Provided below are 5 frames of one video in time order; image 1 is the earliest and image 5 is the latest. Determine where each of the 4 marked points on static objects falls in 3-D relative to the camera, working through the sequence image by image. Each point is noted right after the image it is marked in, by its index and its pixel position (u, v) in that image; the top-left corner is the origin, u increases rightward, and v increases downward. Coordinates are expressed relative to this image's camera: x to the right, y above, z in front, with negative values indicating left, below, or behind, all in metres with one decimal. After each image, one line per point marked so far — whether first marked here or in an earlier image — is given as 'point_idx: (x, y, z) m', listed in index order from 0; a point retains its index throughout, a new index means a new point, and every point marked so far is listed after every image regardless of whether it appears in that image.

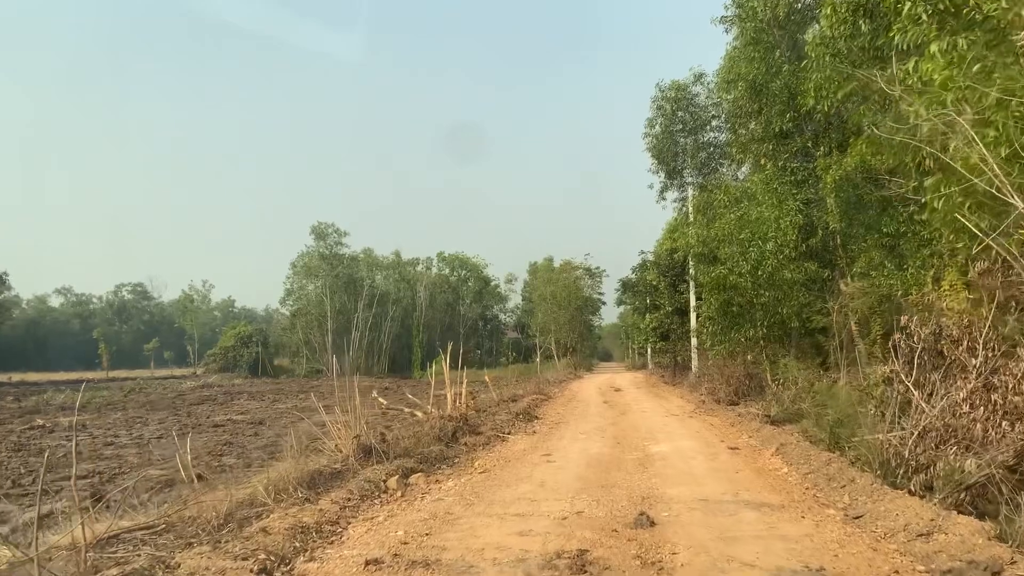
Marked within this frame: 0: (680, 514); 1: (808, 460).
0: (+1.4, -1.8, +5.3) m
1: (+3.3, -1.9, +7.3) m
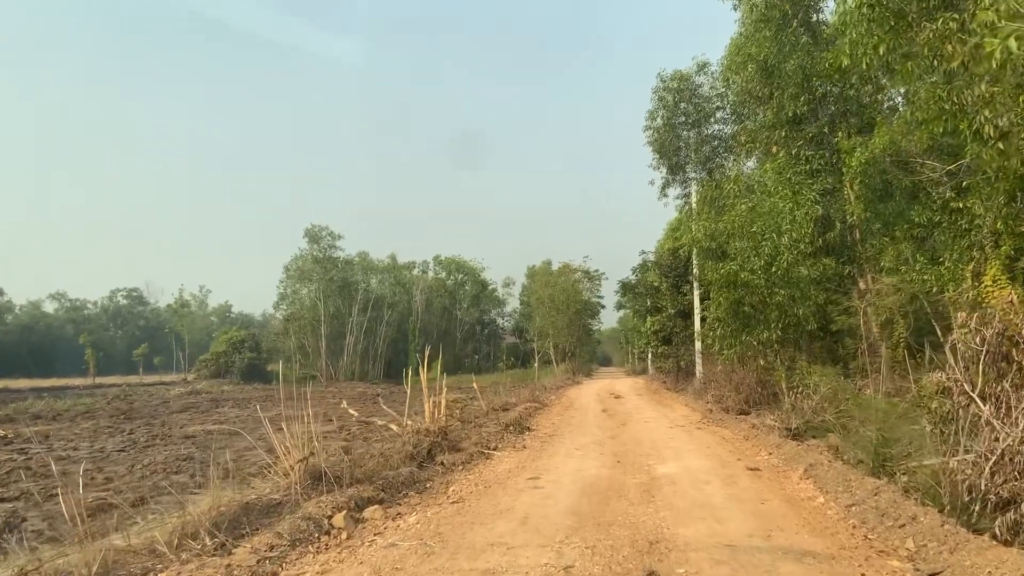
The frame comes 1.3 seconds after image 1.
0: (+1.2, -1.7, +4.0) m
1: (+3.1, -1.8, +6.0) m
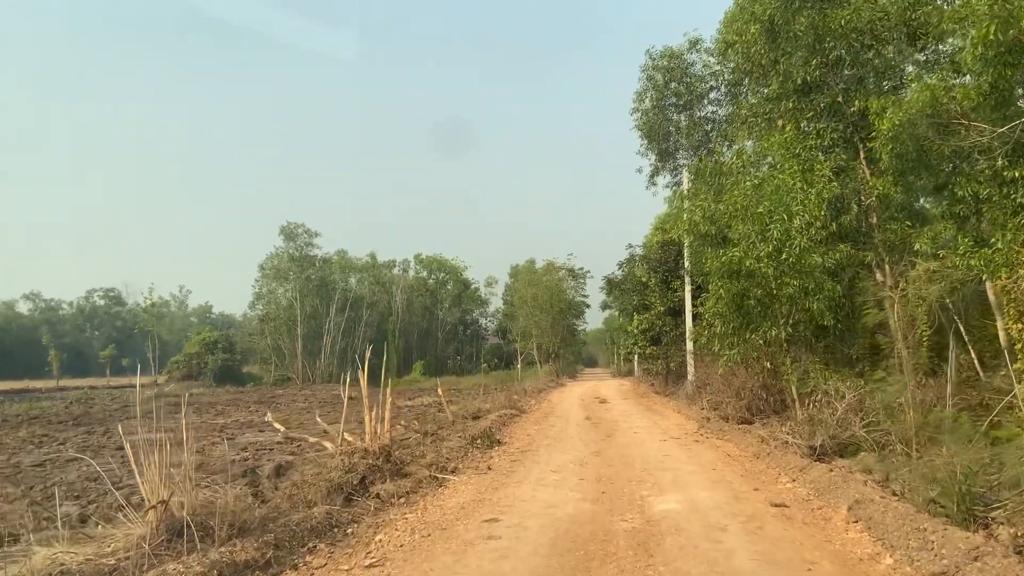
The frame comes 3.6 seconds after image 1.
0: (+0.8, -1.6, +2.3) m
1: (+2.7, -1.7, +4.3) m
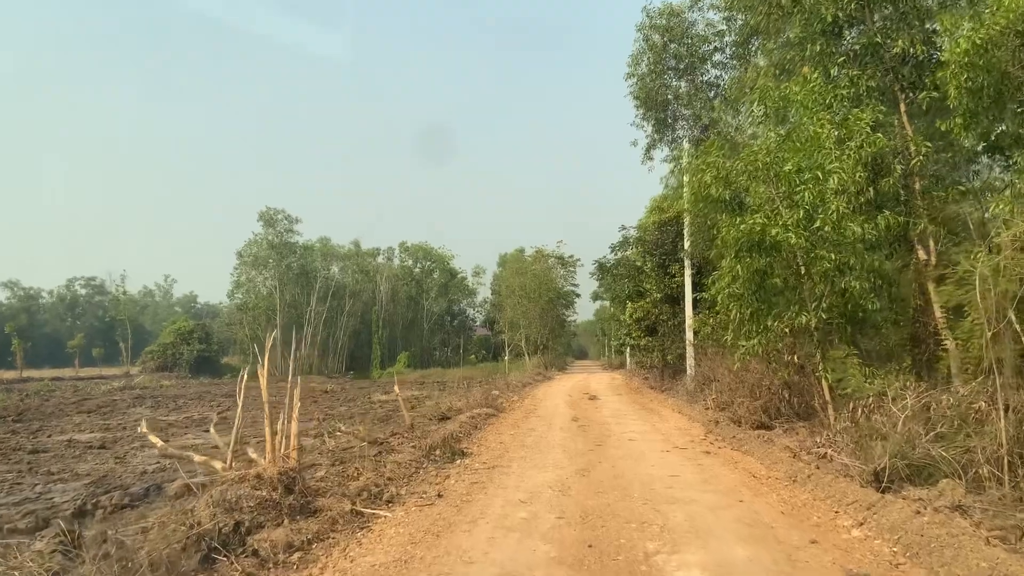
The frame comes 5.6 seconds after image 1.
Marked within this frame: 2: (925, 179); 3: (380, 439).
0: (+0.5, -1.3, +0.2) m
1: (+2.4, -1.4, +2.2) m
2: (+6.5, +1.7, +10.3) m
3: (-1.9, -2.1, +9.4) m
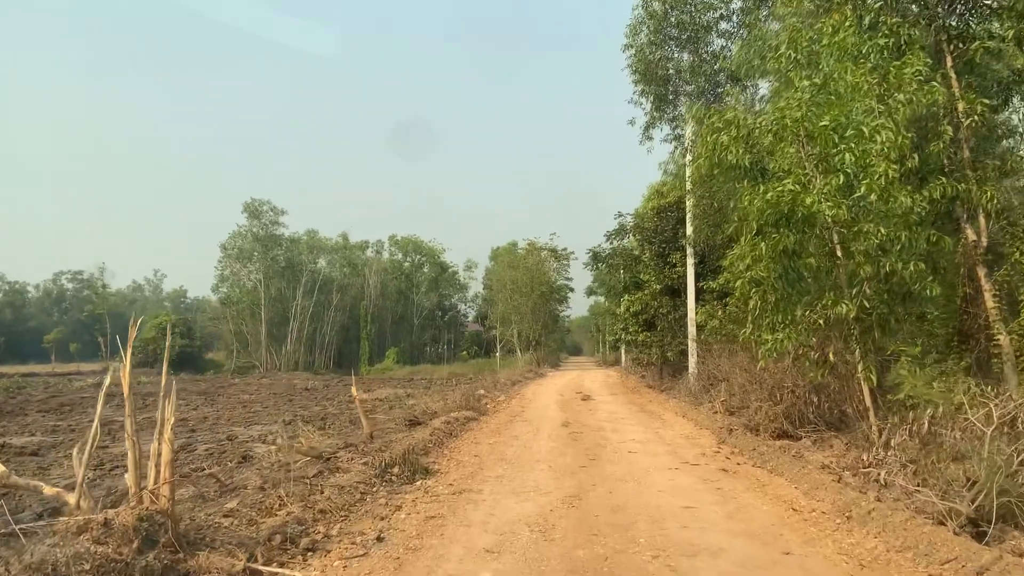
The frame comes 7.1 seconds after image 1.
0: (+0.3, -1.2, -1.4) m
1: (+2.1, -1.3, +0.7) m
2: (+6.2, +1.9, +8.7) m
3: (-2.2, -1.9, +7.9) m
